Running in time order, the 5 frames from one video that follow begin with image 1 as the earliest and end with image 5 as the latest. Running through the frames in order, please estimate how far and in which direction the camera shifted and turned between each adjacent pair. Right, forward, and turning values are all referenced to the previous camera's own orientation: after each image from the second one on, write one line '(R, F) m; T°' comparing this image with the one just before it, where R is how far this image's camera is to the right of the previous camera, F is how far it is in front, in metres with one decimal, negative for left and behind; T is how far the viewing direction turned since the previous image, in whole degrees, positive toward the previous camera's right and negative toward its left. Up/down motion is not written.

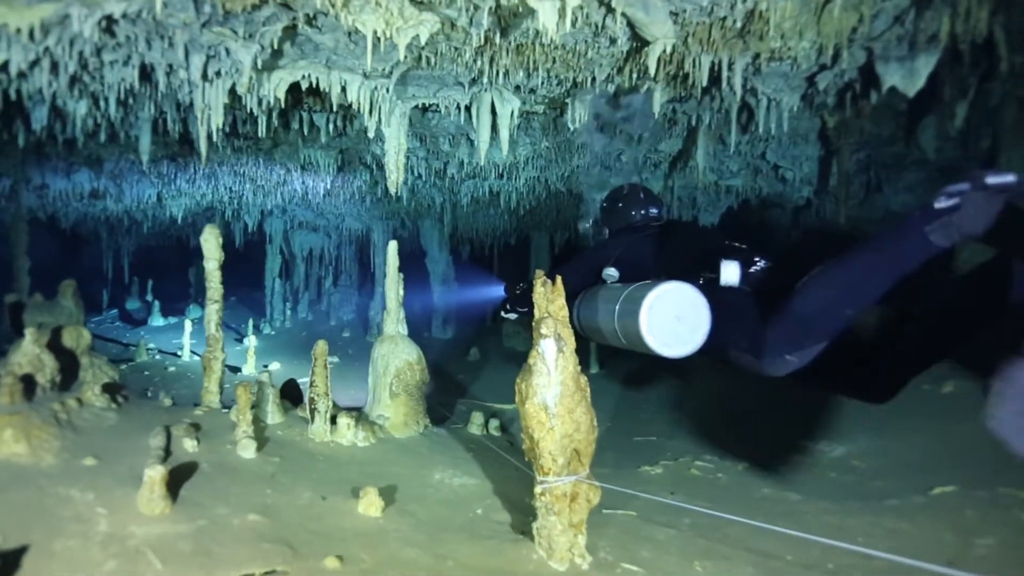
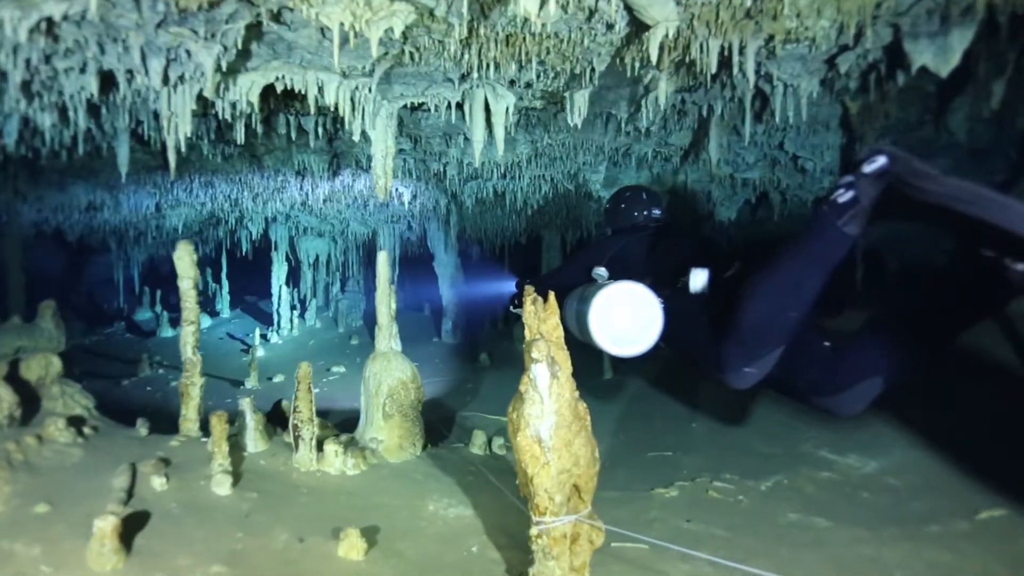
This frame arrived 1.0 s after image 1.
(+0.2, +0.6) m; -2°
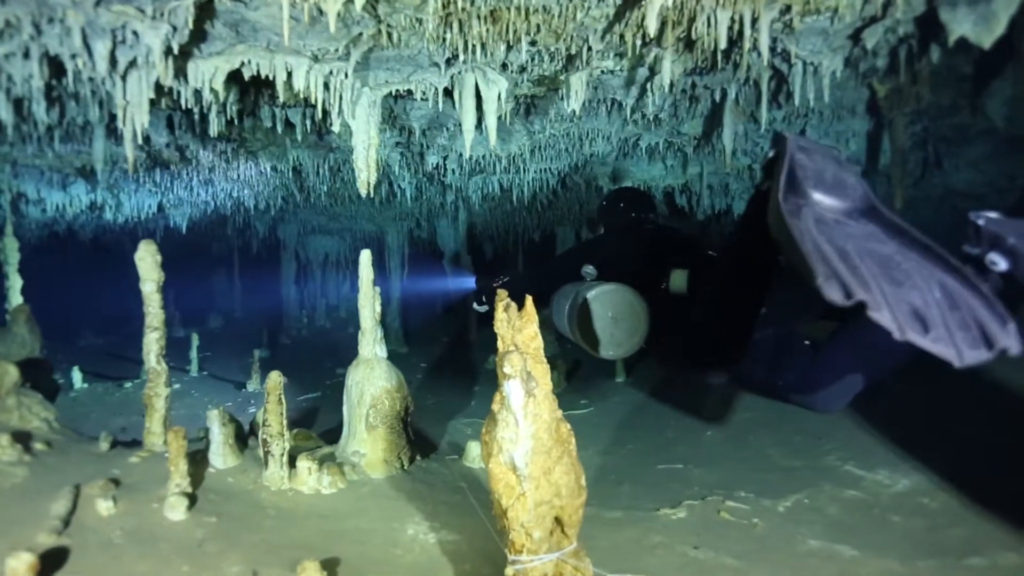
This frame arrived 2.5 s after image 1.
(+0.3, +0.7) m; -2°
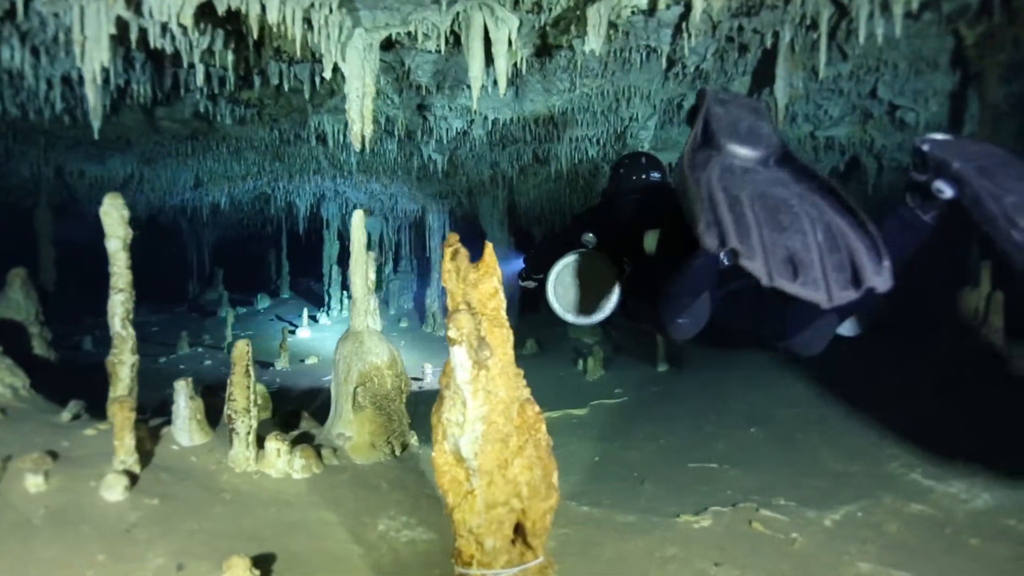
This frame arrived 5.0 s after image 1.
(+0.5, +0.9) m; -5°
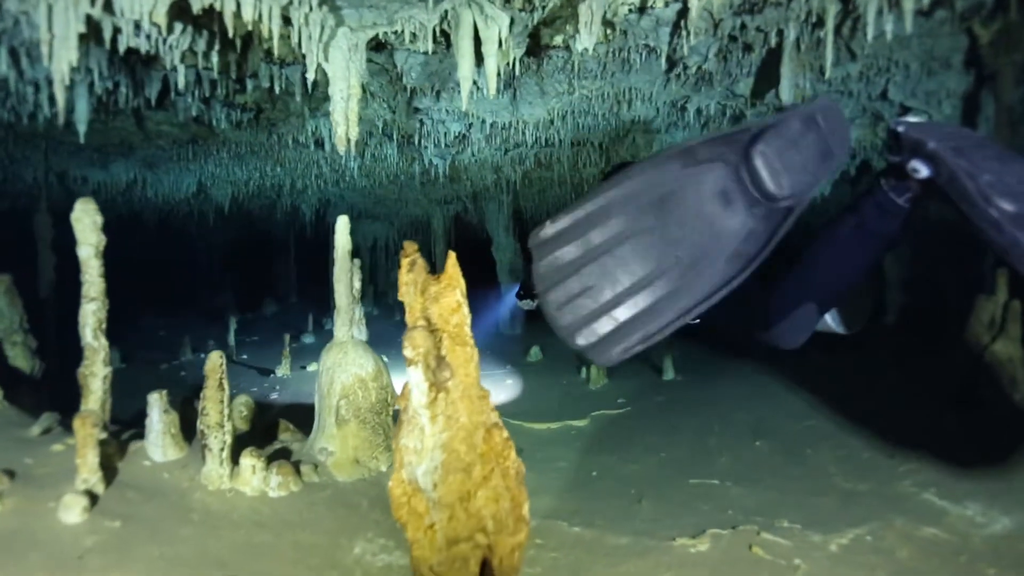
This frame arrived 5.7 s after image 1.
(+0.2, +0.3) m; -1°
